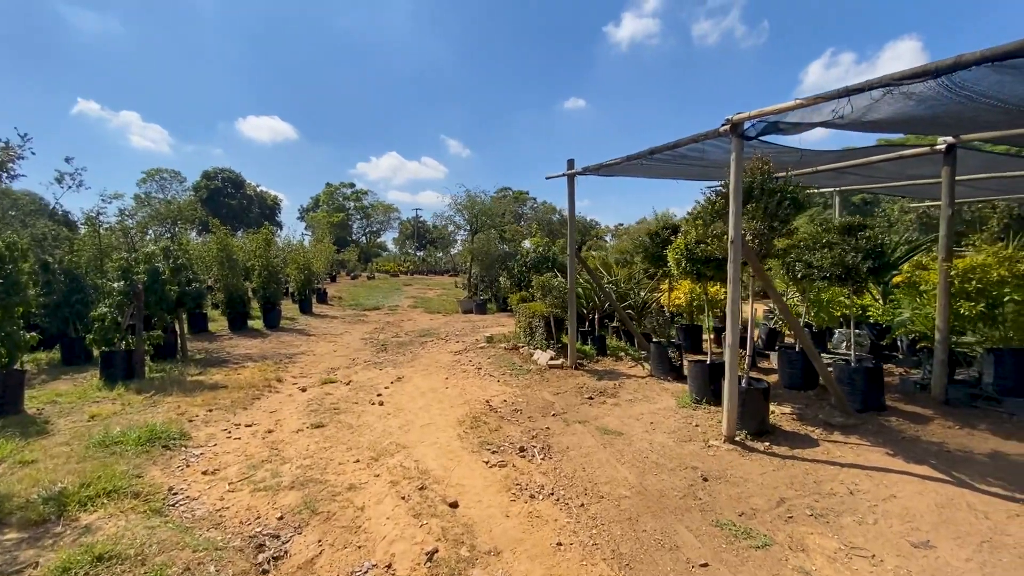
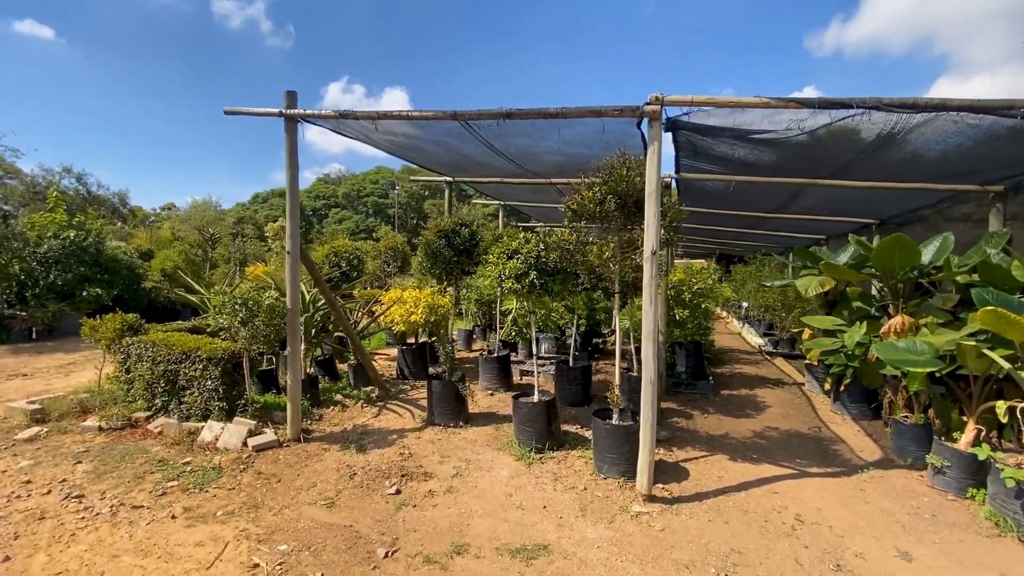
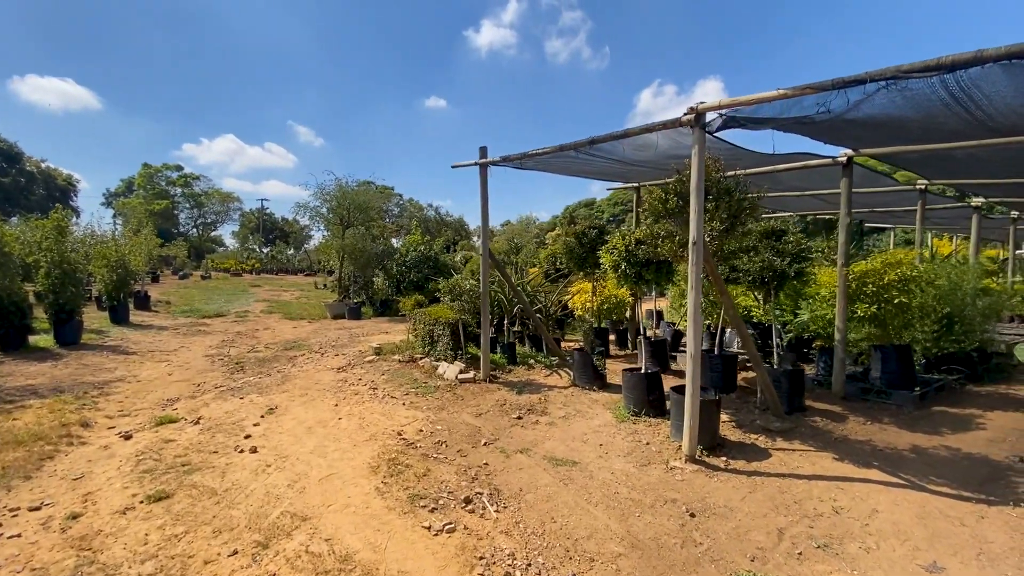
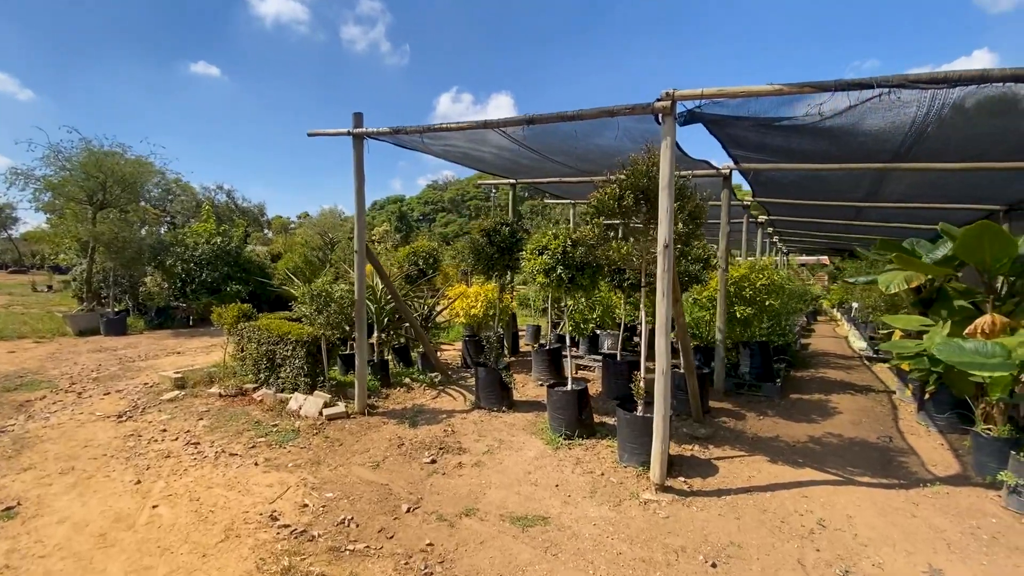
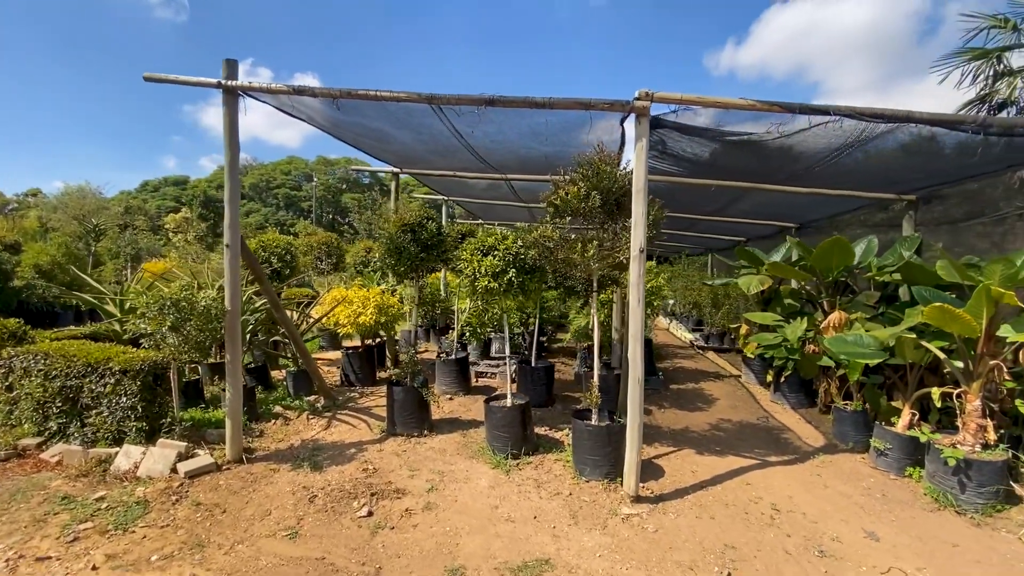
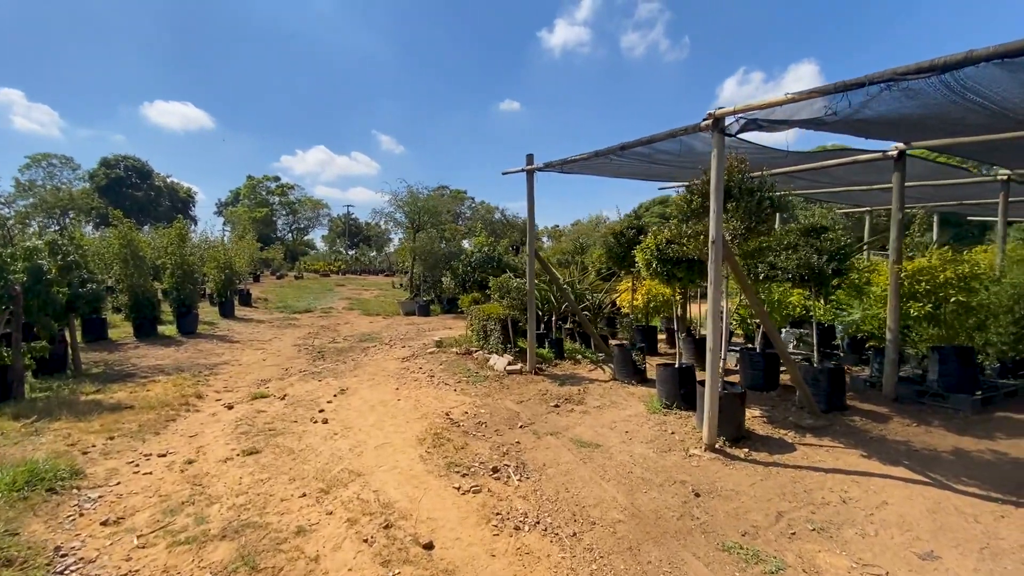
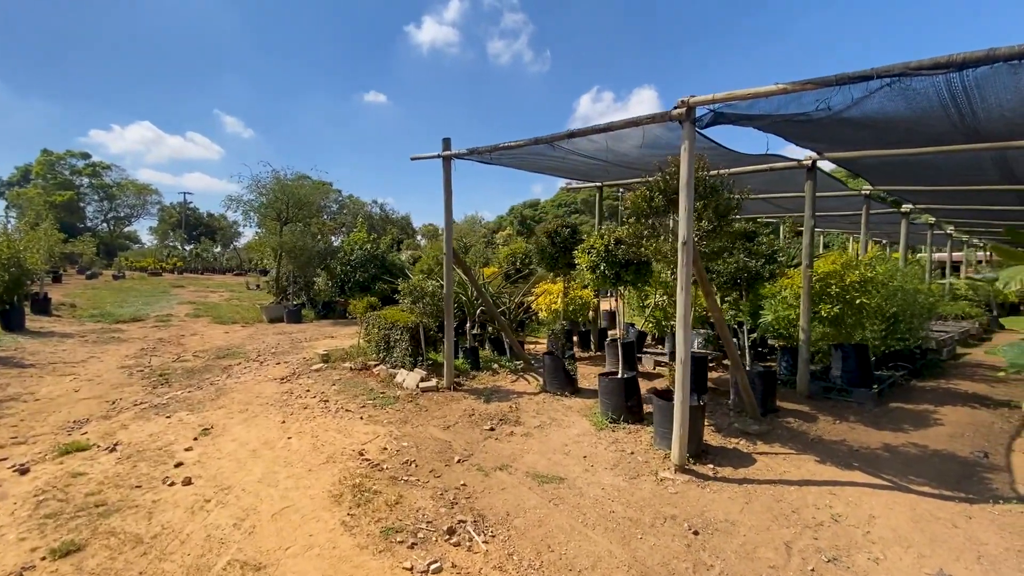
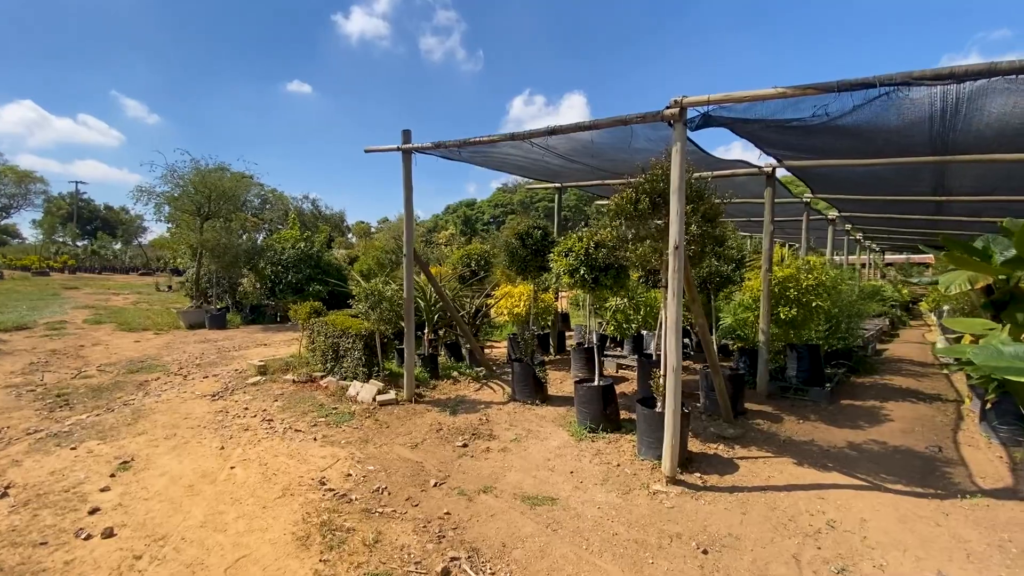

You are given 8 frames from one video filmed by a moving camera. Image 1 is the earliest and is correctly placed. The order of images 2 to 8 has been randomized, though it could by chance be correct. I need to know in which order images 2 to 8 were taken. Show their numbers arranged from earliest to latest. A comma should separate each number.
6, 3, 7, 8, 4, 2, 5
